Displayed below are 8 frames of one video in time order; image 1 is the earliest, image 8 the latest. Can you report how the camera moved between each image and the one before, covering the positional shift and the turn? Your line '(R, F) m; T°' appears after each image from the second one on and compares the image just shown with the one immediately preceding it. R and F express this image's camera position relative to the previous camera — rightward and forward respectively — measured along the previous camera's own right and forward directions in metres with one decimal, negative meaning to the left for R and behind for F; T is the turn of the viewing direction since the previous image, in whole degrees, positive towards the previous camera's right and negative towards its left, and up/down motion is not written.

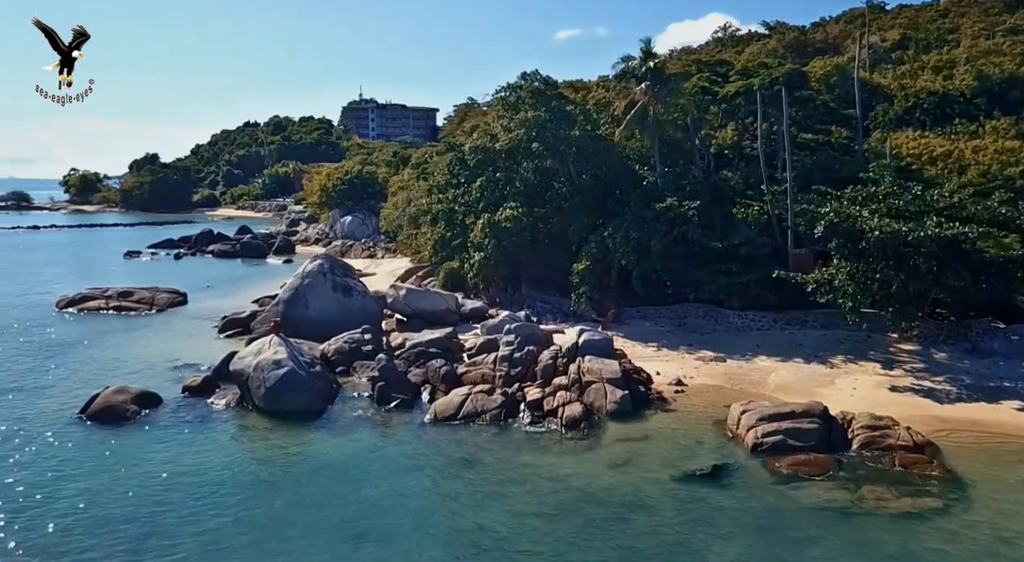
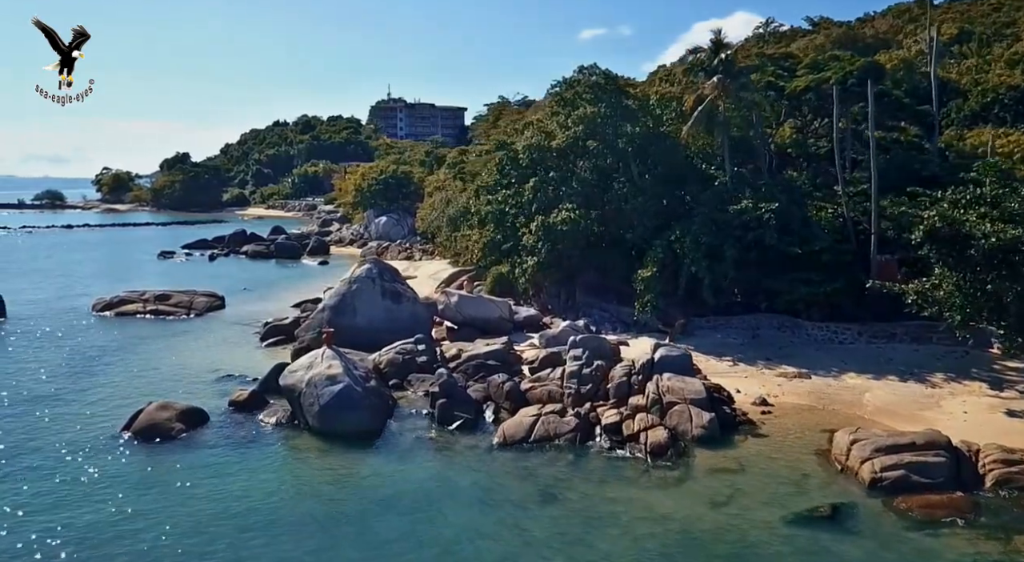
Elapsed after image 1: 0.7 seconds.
(-1.2, +1.5) m; -2°
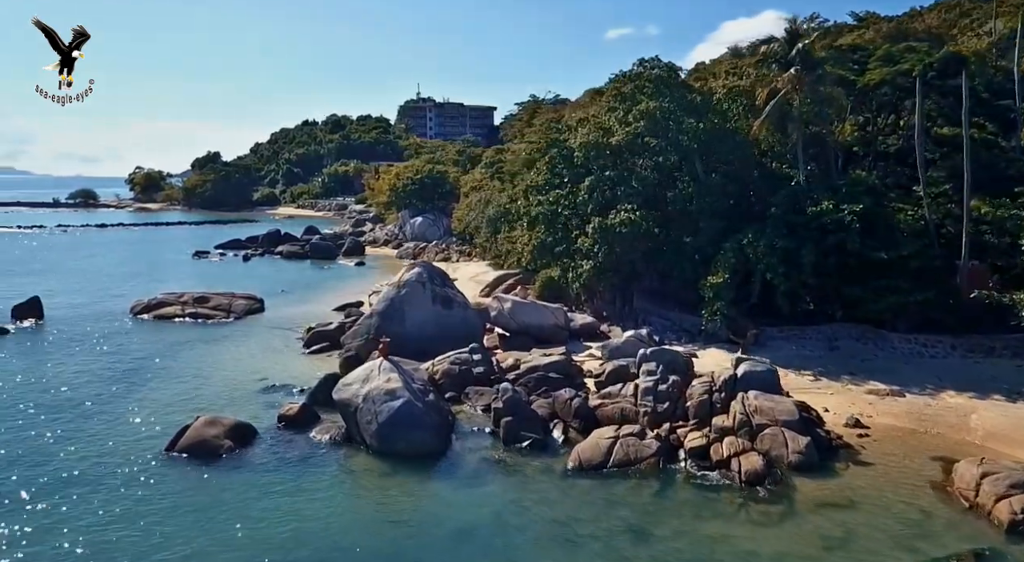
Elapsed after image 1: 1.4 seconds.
(-1.1, +1.3) m; -2°
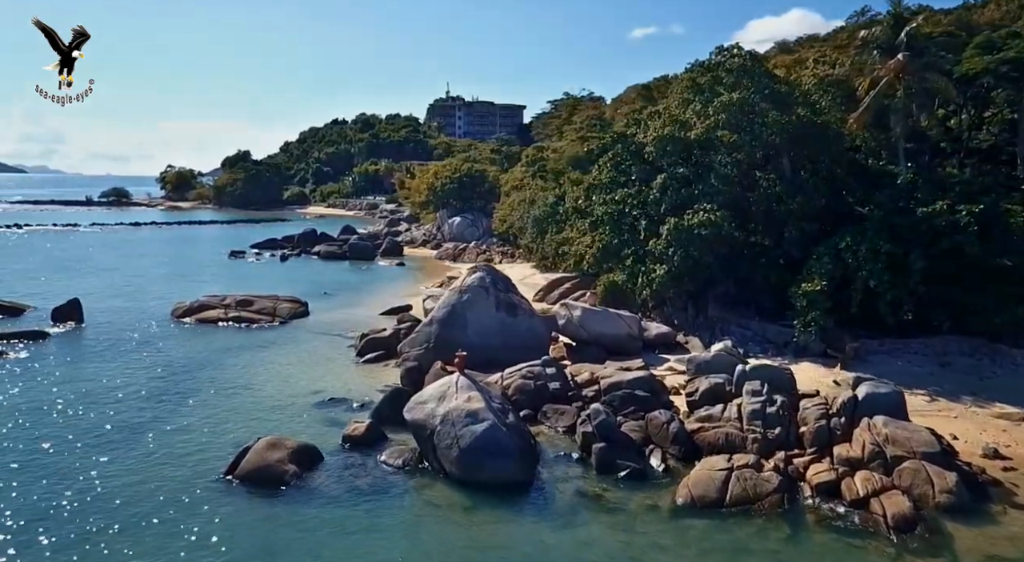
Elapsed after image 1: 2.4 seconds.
(-1.4, +1.6) m; -2°
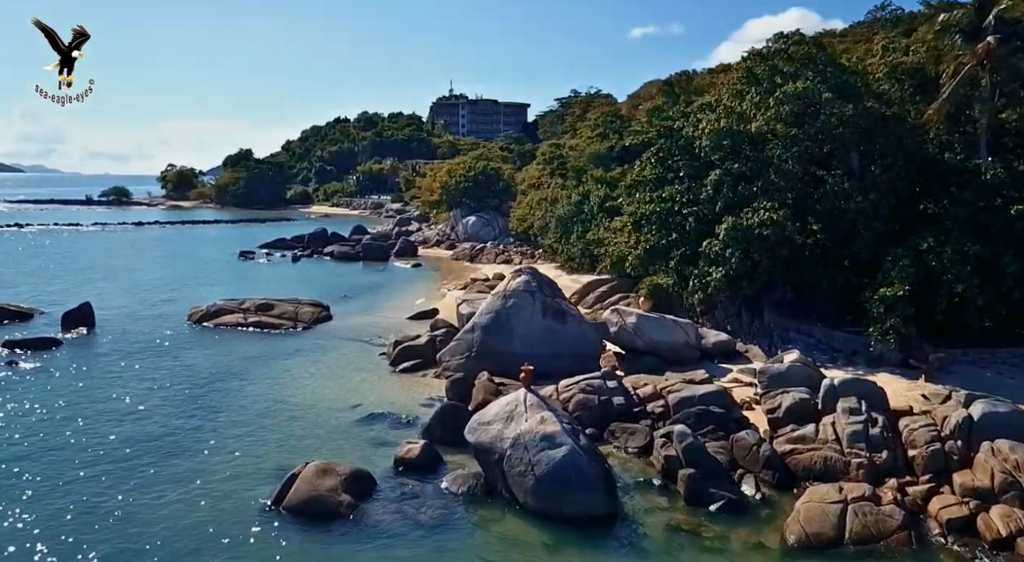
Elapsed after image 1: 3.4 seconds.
(-1.4, +1.5) m; 0°
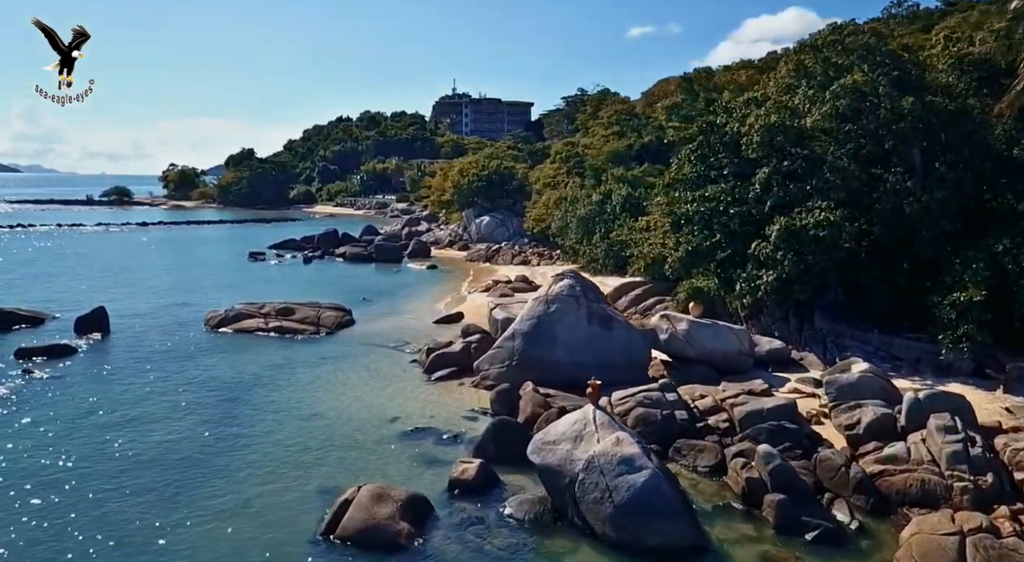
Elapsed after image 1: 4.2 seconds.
(-1.2, +1.1) m; 0°
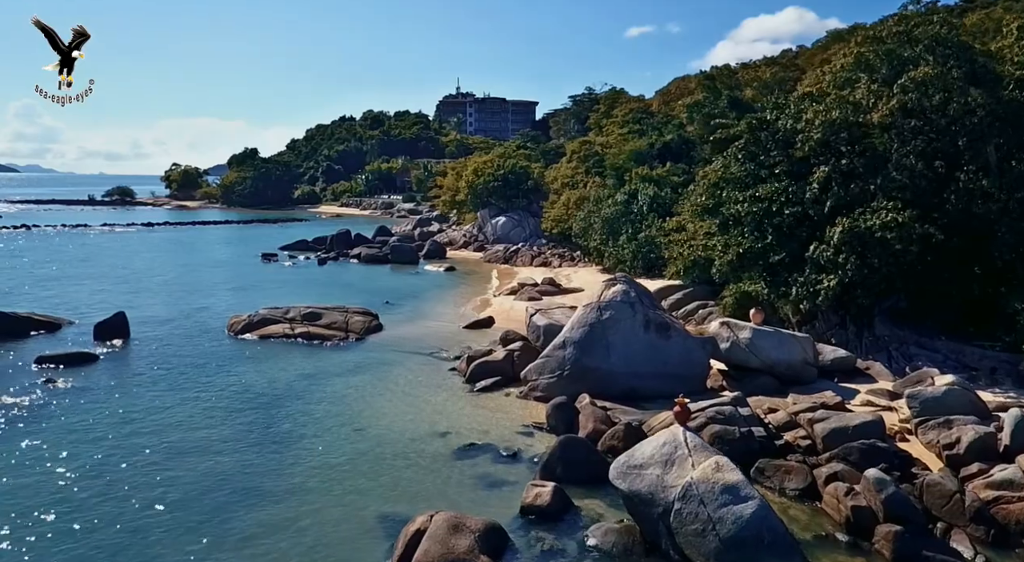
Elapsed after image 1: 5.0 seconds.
(-1.3, +1.1) m; 0°
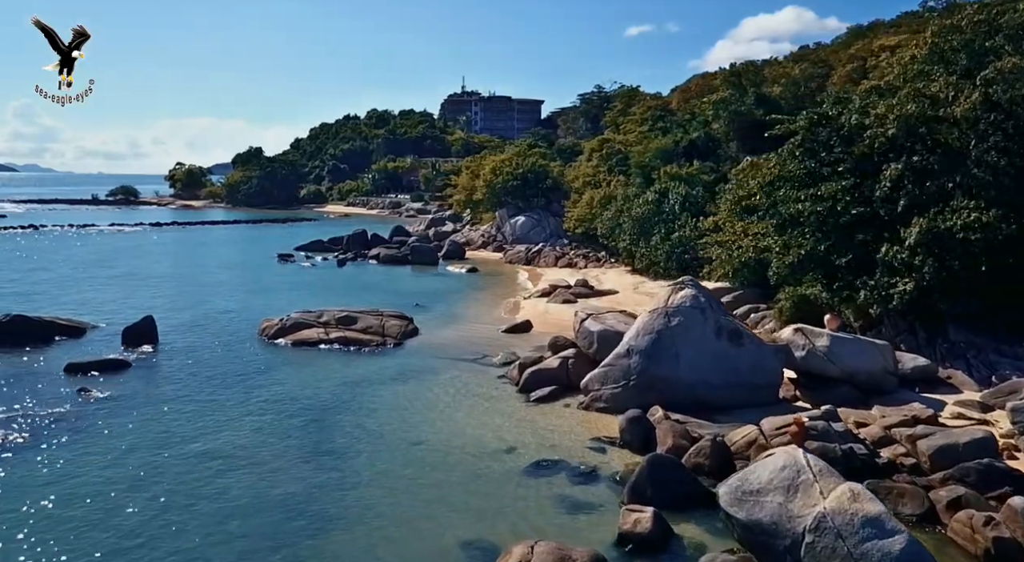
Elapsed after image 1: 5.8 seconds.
(-1.4, +1.0) m; 0°
